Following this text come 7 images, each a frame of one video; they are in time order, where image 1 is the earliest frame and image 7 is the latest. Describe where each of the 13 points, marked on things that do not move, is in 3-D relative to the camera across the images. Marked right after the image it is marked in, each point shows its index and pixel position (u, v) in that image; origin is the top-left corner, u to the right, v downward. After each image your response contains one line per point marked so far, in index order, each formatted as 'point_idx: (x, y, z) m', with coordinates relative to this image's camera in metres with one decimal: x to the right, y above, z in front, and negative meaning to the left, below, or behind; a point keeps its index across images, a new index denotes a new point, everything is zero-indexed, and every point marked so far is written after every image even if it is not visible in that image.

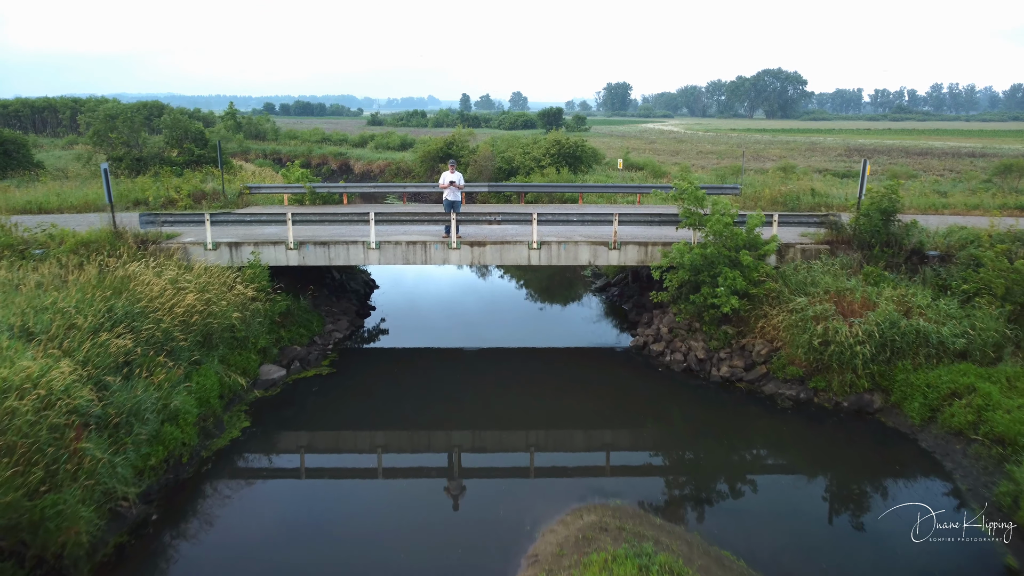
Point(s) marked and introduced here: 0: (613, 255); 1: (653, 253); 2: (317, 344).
0: (+1.8, +0.6, +13.3) m
1: (+2.6, +0.6, +13.3) m
2: (-3.6, -1.0, +13.4) m
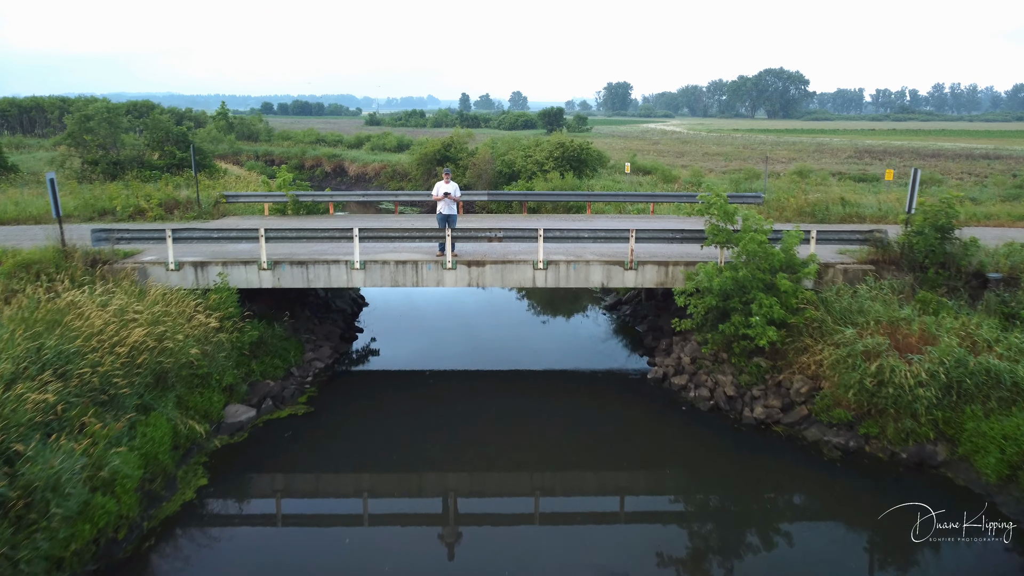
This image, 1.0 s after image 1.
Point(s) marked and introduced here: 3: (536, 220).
0: (+1.9, +0.2, +11.7) m
1: (+2.6, +0.2, +11.8) m
2: (-3.5, -1.4, +11.8) m
3: (+0.5, +1.4, +15.7) m
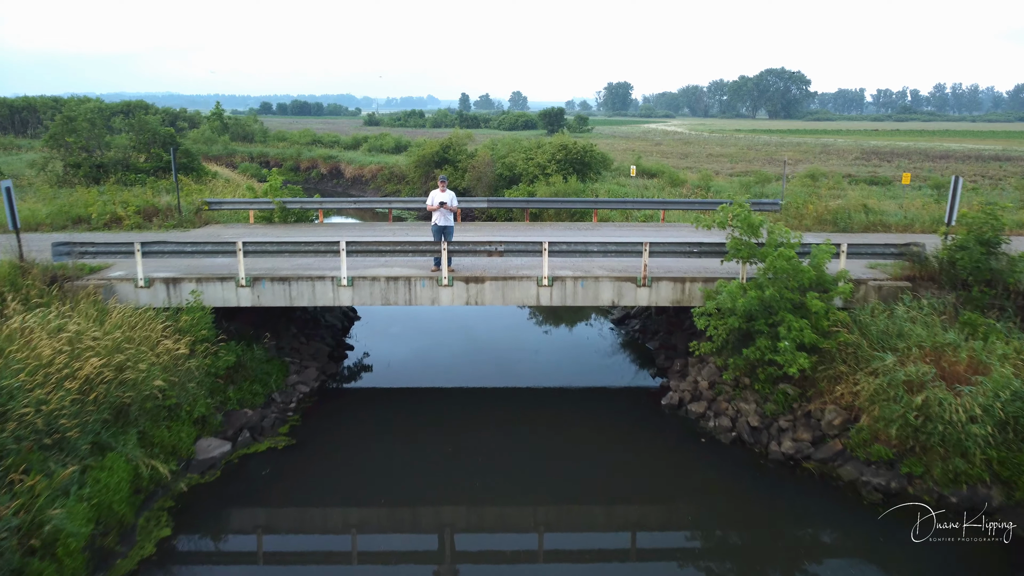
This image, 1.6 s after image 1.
0: (+1.9, -0.1, +10.7) m
1: (+2.6, 0.0, +10.8) m
2: (-3.5, -1.7, +10.8) m
3: (+0.5, +1.2, +14.6) m
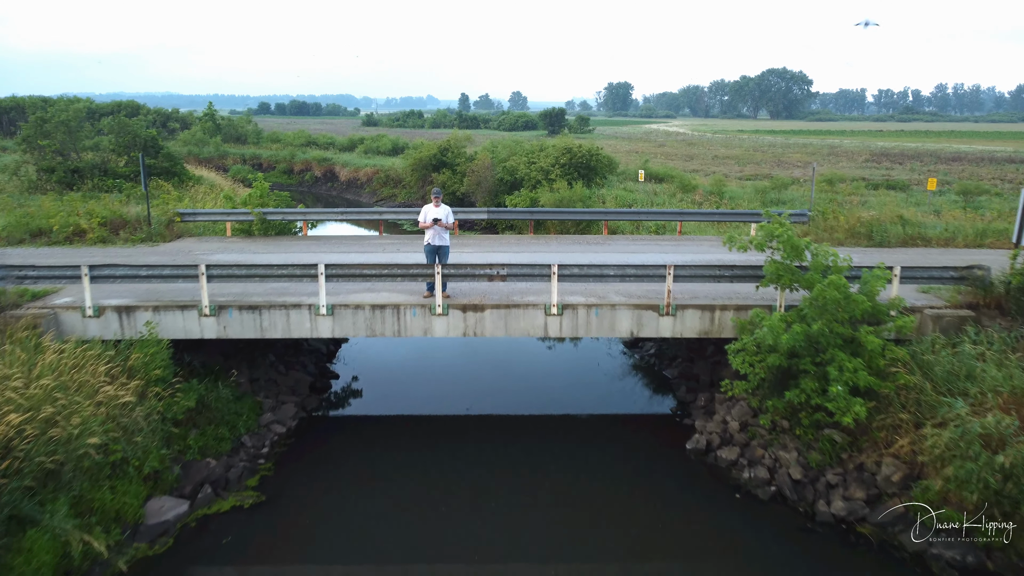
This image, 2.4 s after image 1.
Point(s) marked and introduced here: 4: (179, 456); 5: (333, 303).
0: (+1.9, -0.5, +9.3) m
1: (+2.7, -0.4, +9.4) m
2: (-3.5, -2.1, +9.4) m
3: (+0.6, +0.8, +13.3) m
4: (-3.9, -2.0, +8.6) m
5: (-2.3, -0.2, +9.3) m
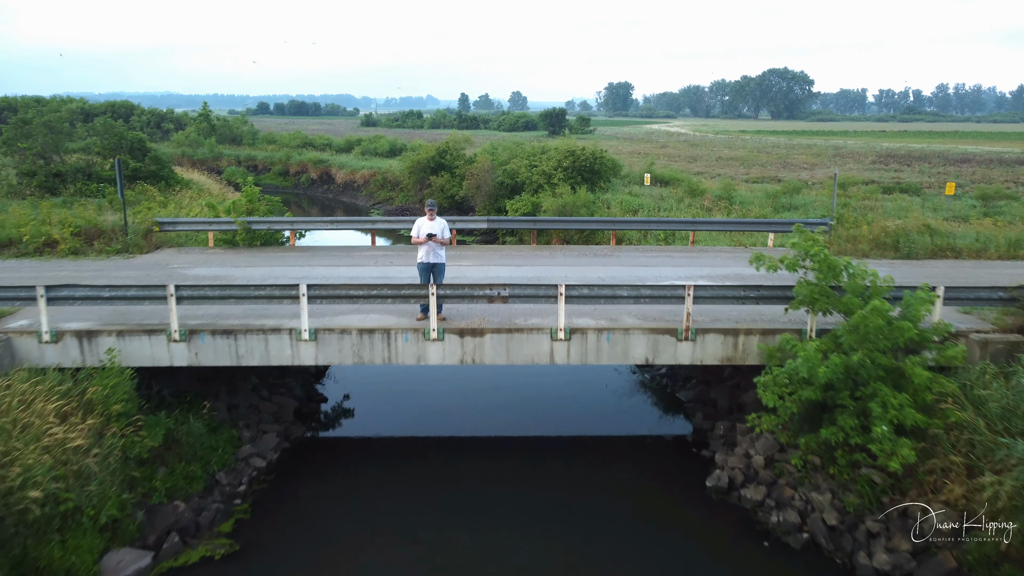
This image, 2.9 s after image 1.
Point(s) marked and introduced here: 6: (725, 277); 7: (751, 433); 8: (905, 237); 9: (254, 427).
0: (+2.0, -0.7, +8.4) m
1: (+2.7, -0.7, +8.5) m
2: (-3.4, -2.3, +8.5) m
3: (+0.6, +0.5, +12.4) m
4: (-3.9, -2.2, +7.7) m
5: (-2.3, -0.5, +8.4) m
6: (+3.2, +0.1, +11.0) m
7: (+3.1, -1.9, +9.4) m
8: (+7.1, +0.9, +13.1) m
9: (-3.5, -1.9, +9.8) m
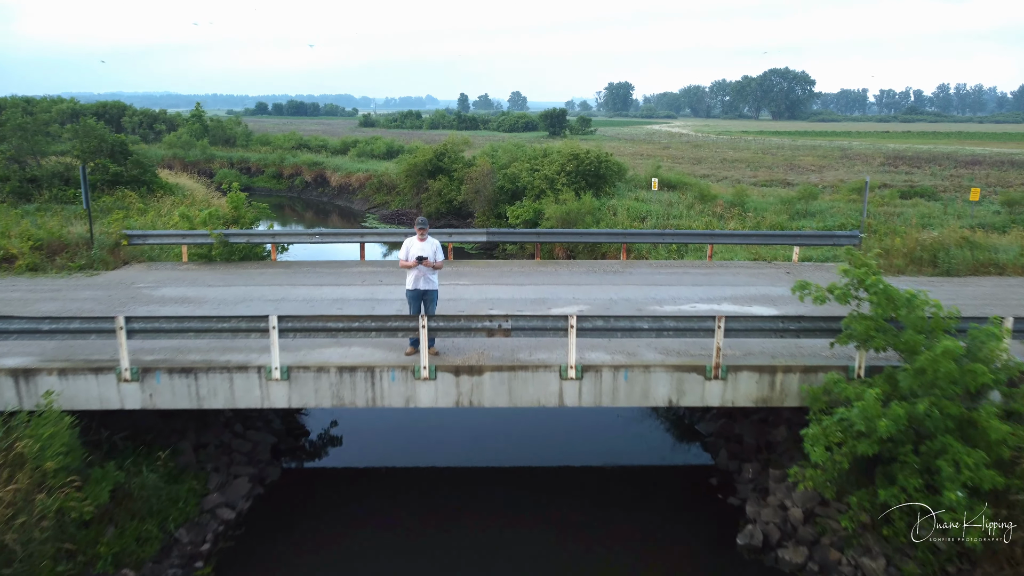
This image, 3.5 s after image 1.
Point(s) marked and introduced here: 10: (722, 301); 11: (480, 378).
0: (+2.0, -1.0, +7.3) m
1: (+2.8, -1.0, +7.4) m
2: (-3.4, -2.7, +7.4) m
3: (+0.7, +0.2, +11.3) m
4: (-3.8, -2.5, +6.5) m
5: (-2.2, -0.8, +7.3) m
6: (+3.2, -0.2, +9.9) m
7: (+3.1, -2.2, +8.2) m
8: (+7.1, +0.6, +12.0) m
9: (-3.5, -2.2, +8.7) m
10: (+2.8, -0.2, +9.8) m
11: (-0.3, -0.9, +7.3) m
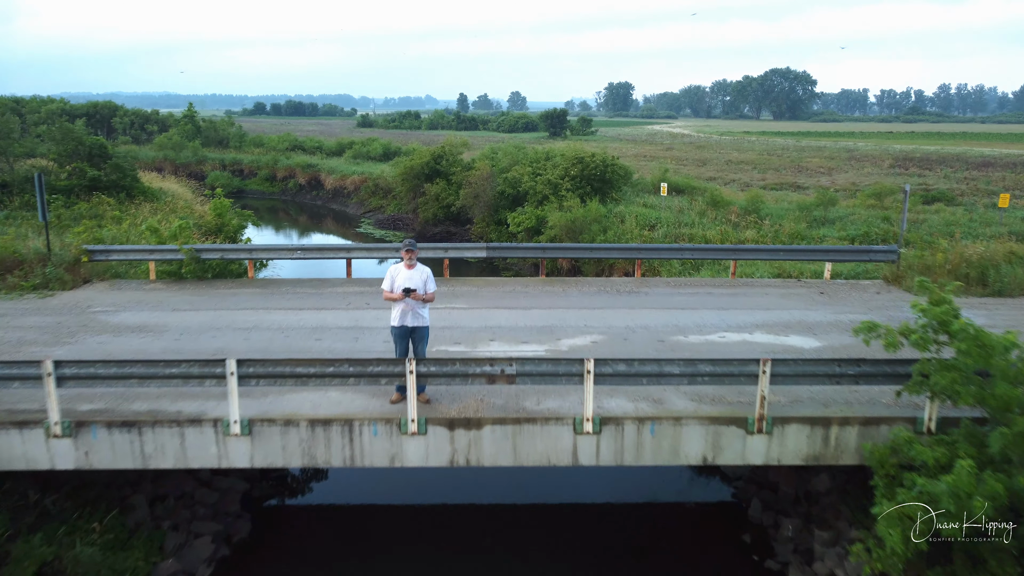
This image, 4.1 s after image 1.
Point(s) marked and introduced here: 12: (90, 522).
0: (+2.0, -1.3, +6.1) m
1: (+2.8, -1.3, +6.2) m
2: (-3.4, -3.0, +6.2) m
3: (+0.7, -0.1, +10.1) m
4: (-3.8, -2.8, +5.4) m
5: (-2.2, -1.1, +6.1) m
6: (+3.3, -0.5, +8.7) m
7: (+3.1, -2.5, +7.1) m
8: (+7.2, +0.3, +10.9) m
9: (-3.4, -2.5, +7.5) m
10: (+2.9, -0.5, +8.7) m
11: (-0.3, -1.2, +6.1) m
12: (-3.8, -2.1, +6.8) m
